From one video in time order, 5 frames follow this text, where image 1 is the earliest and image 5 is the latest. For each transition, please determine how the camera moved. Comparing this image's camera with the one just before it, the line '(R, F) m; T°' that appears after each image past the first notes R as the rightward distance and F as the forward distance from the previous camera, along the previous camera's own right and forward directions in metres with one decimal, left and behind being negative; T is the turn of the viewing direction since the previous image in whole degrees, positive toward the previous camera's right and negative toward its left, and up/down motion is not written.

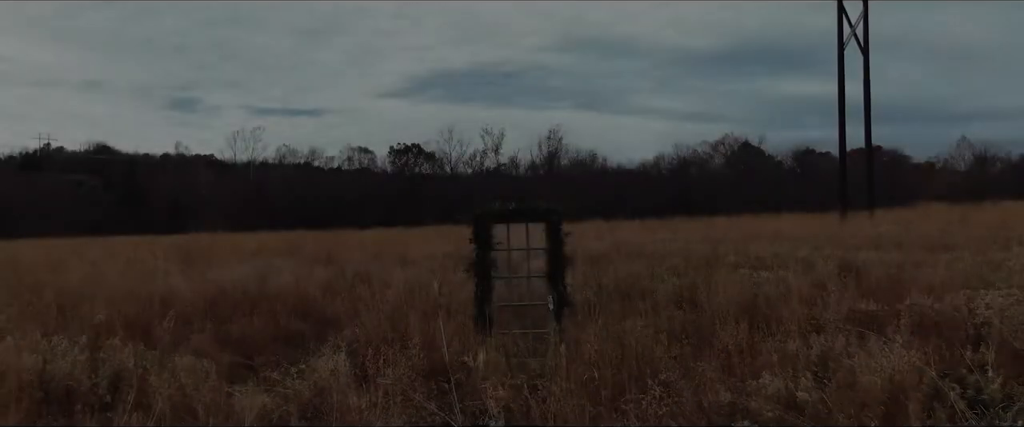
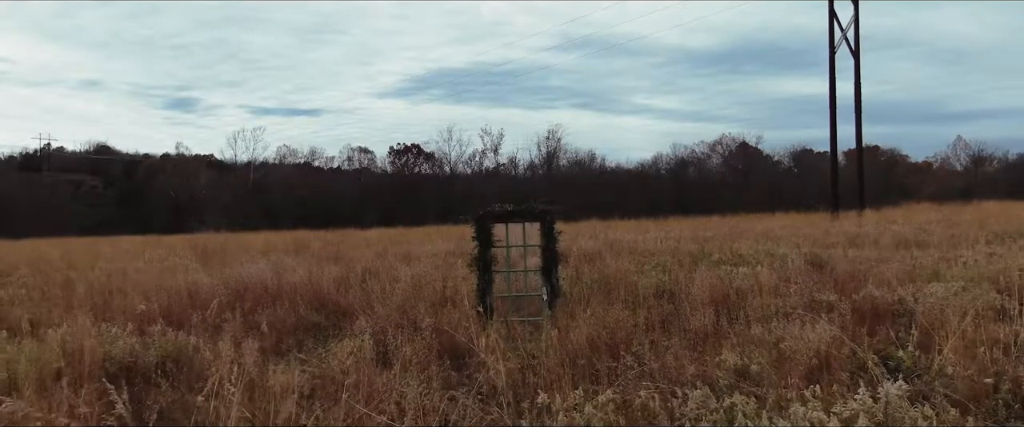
(0.0, -0.7) m; 0°
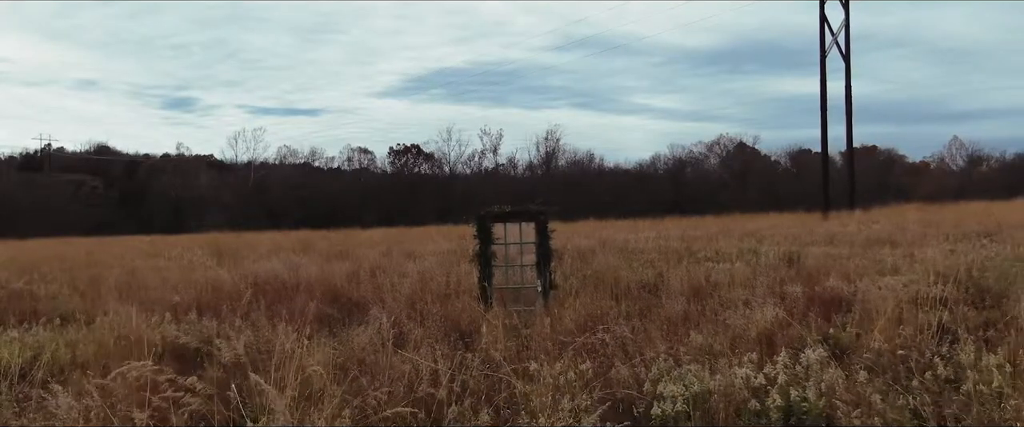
(0.0, -0.8) m; 0°
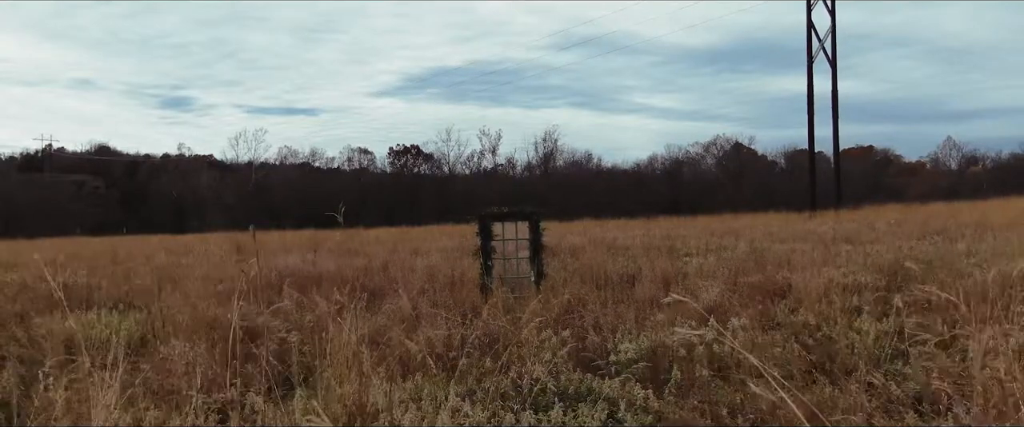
(0.0, -1.2) m; 0°
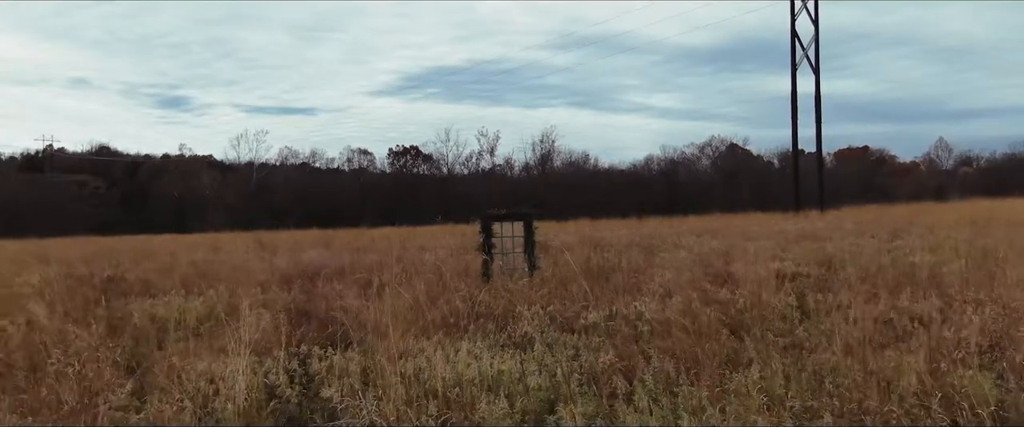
(0.0, -1.6) m; 0°
